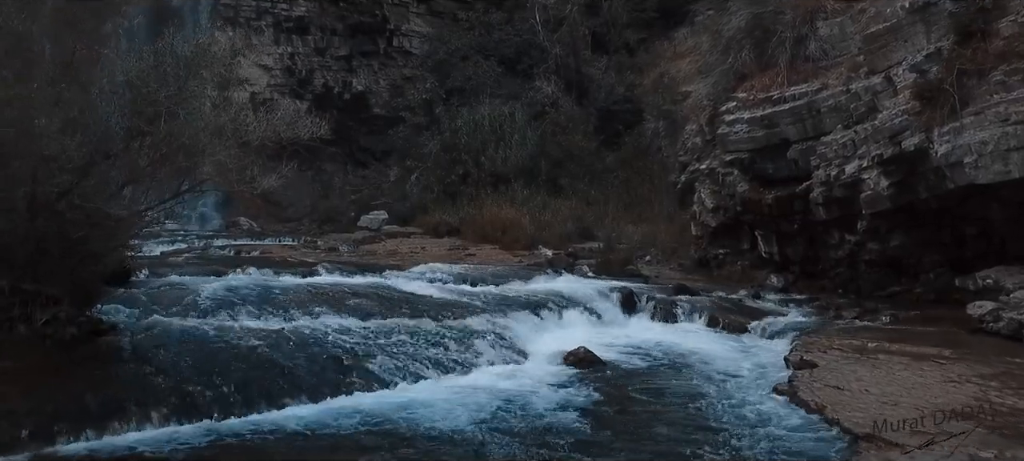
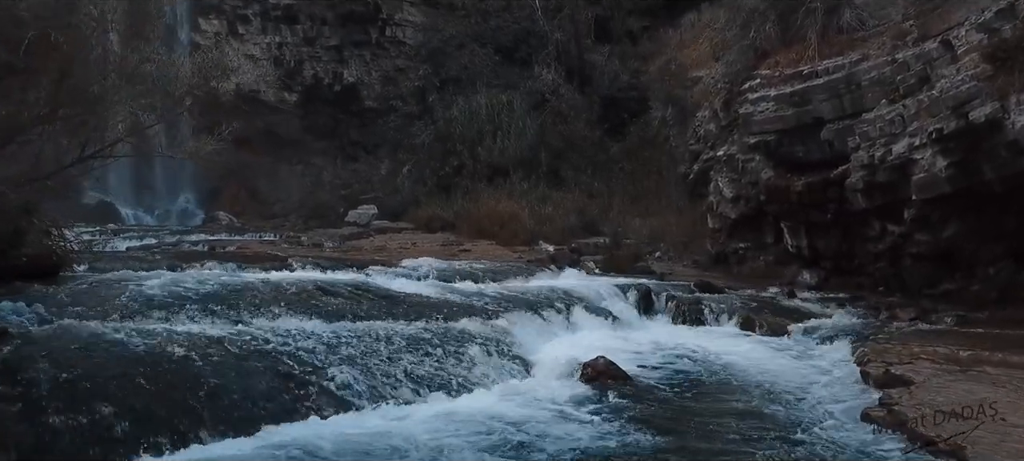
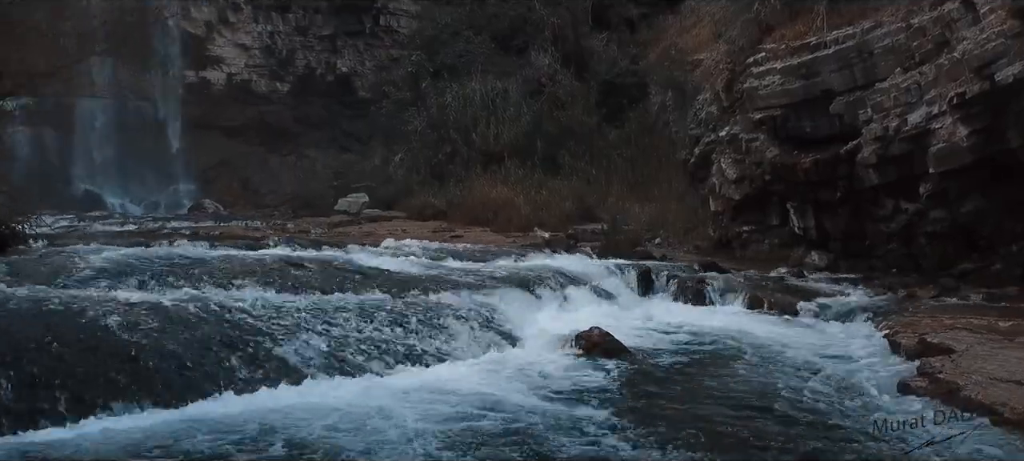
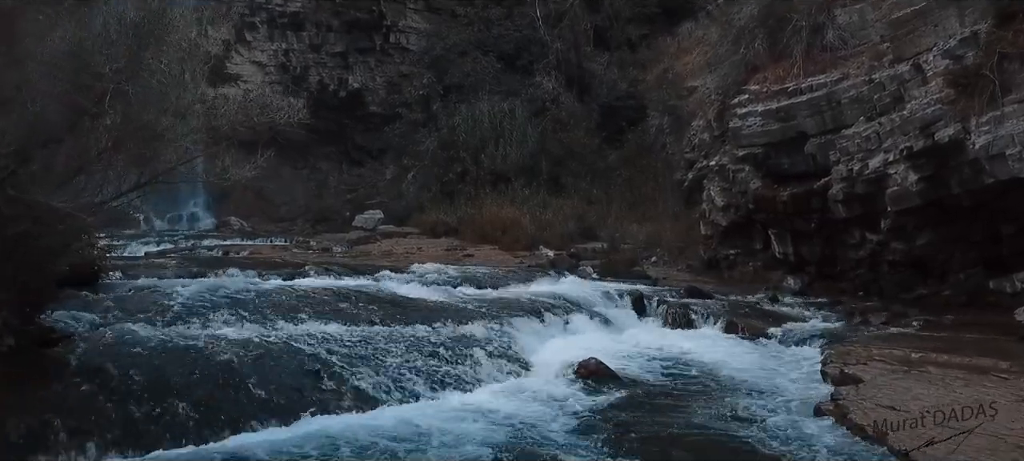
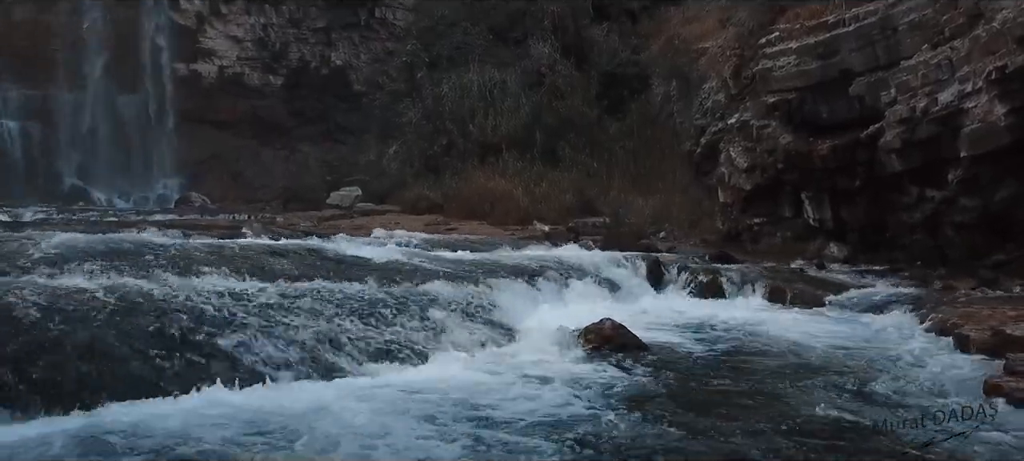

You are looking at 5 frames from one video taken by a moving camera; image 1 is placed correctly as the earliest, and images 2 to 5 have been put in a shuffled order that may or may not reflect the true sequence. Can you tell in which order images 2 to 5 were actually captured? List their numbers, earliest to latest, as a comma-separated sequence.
4, 2, 3, 5
